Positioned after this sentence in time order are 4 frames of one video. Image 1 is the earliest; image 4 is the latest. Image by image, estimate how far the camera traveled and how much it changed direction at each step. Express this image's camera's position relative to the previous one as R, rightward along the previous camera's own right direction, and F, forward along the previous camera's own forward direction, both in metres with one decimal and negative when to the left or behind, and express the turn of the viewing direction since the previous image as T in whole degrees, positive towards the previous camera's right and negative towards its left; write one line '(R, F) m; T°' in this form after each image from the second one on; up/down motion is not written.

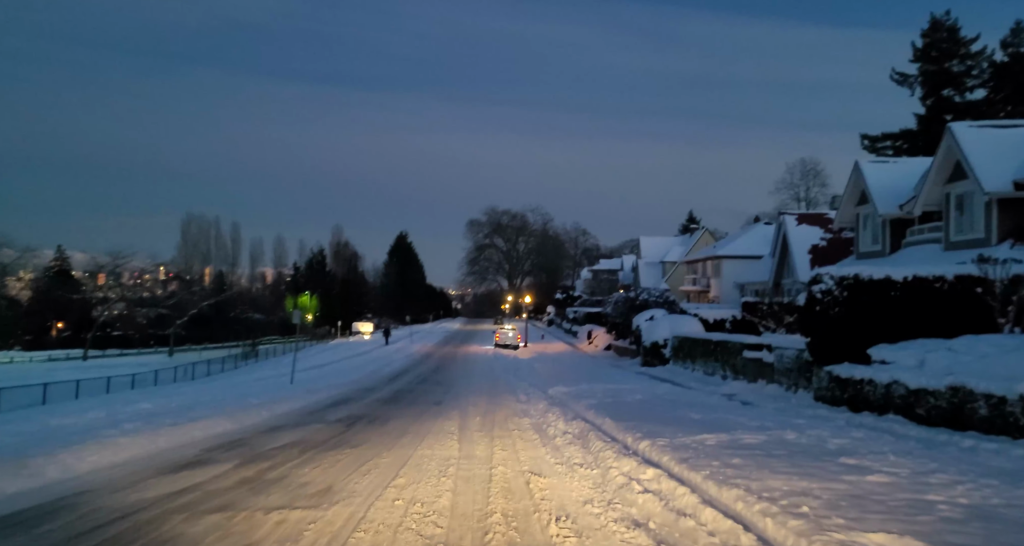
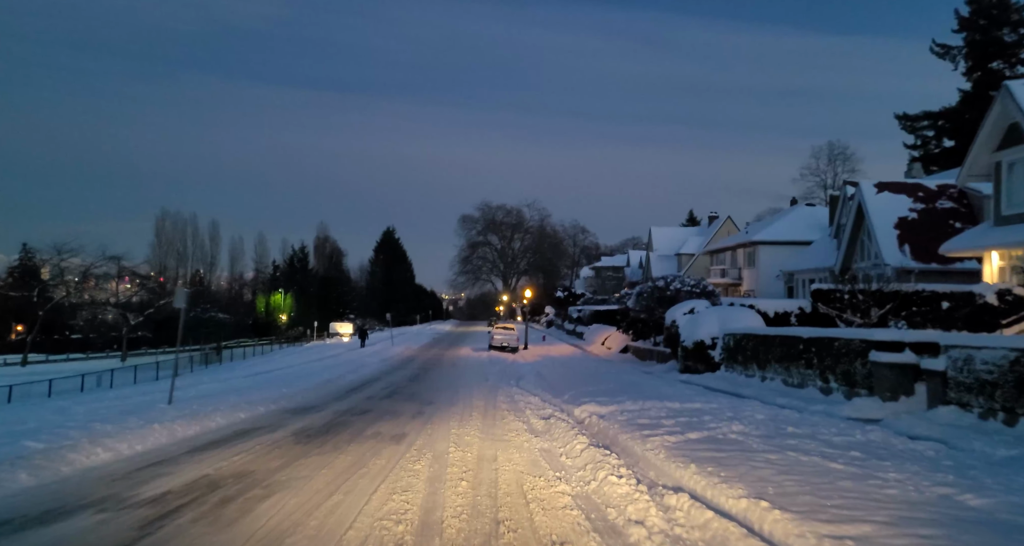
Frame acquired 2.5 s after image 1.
(-0.3, +8.0) m; +1°
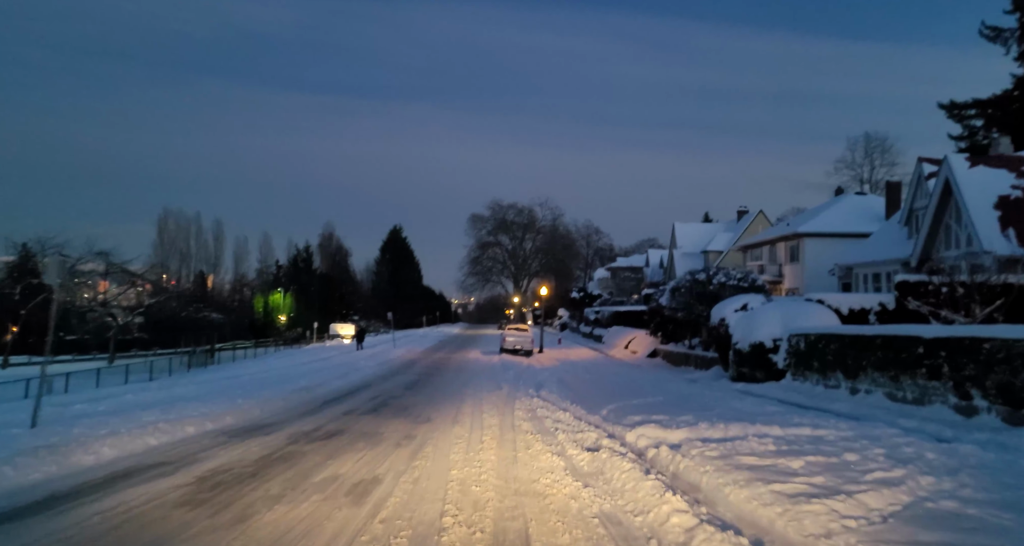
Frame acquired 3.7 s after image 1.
(-0.3, +4.5) m; -1°
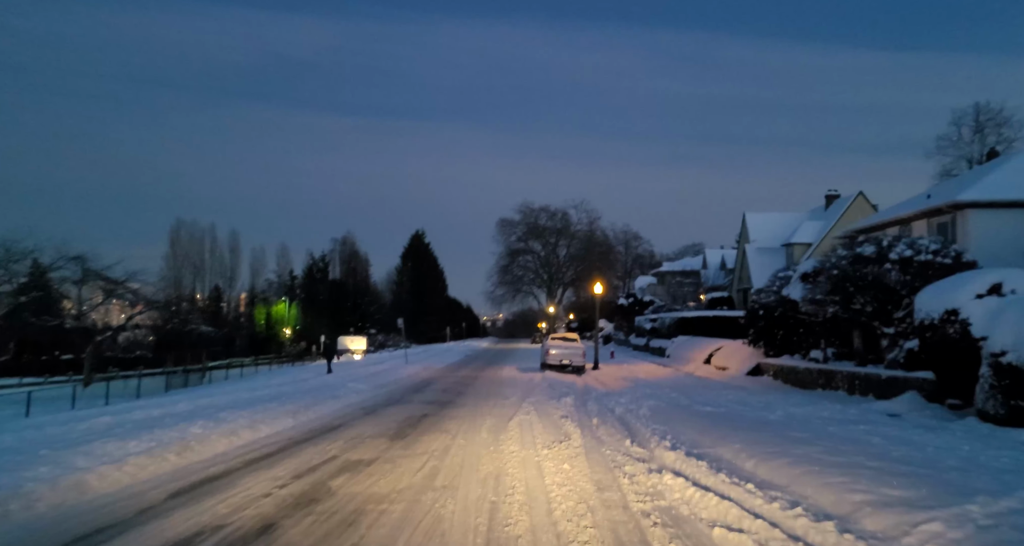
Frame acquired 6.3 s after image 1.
(-0.8, +10.1) m; -2°
